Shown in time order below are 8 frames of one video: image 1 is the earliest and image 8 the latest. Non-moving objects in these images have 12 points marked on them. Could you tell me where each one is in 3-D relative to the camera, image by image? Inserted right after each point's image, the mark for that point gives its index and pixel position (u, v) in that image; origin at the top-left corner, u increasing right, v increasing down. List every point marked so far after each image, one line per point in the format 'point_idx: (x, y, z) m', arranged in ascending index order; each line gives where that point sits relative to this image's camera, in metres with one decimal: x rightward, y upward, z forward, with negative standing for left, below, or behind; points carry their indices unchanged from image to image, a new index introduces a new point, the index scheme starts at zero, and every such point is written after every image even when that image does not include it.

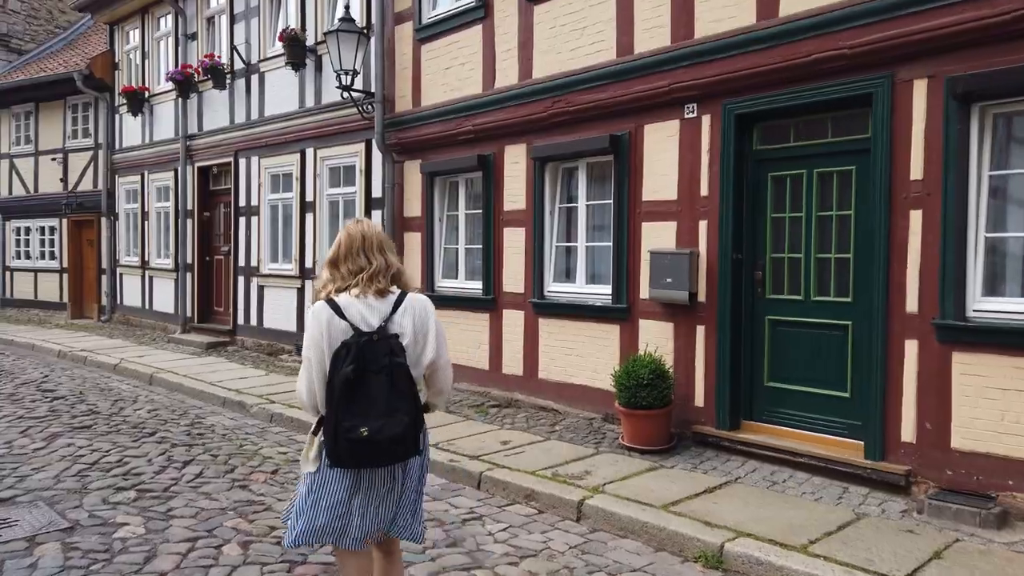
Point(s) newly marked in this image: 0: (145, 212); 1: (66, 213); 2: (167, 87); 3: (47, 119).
0: (-7.0, +1.5, +14.7) m
1: (-9.9, +1.7, +17.0) m
2: (-6.3, +3.7, +13.9) m
3: (-10.5, +3.9, +17.3) m
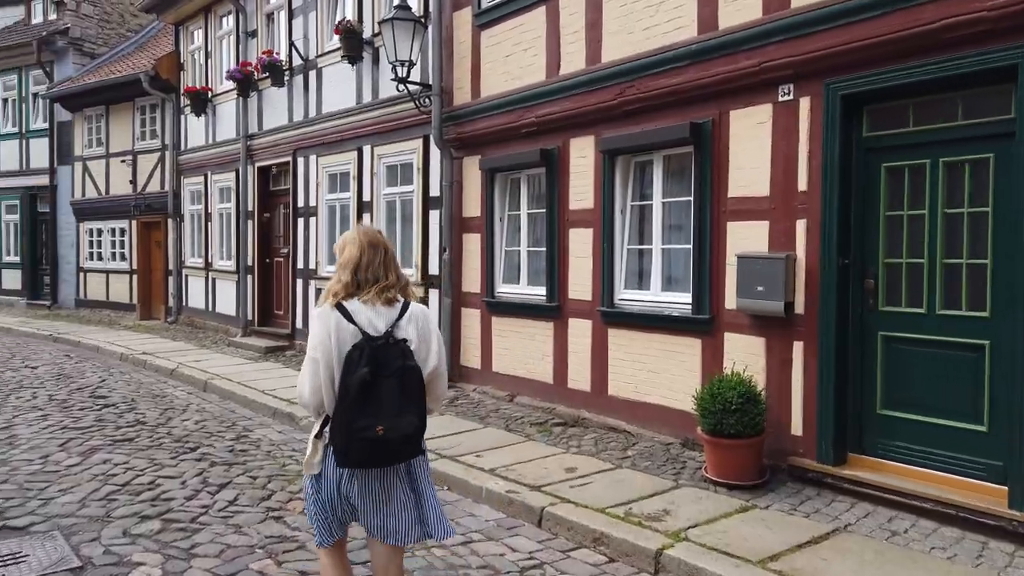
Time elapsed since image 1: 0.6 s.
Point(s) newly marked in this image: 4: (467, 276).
0: (-5.8, +1.4, +14.5) m
1: (-8.5, +1.7, +17.2) m
2: (-5.1, +3.6, +13.7) m
3: (-9.0, +3.9, +17.5) m
4: (-0.5, +0.1, +8.7) m
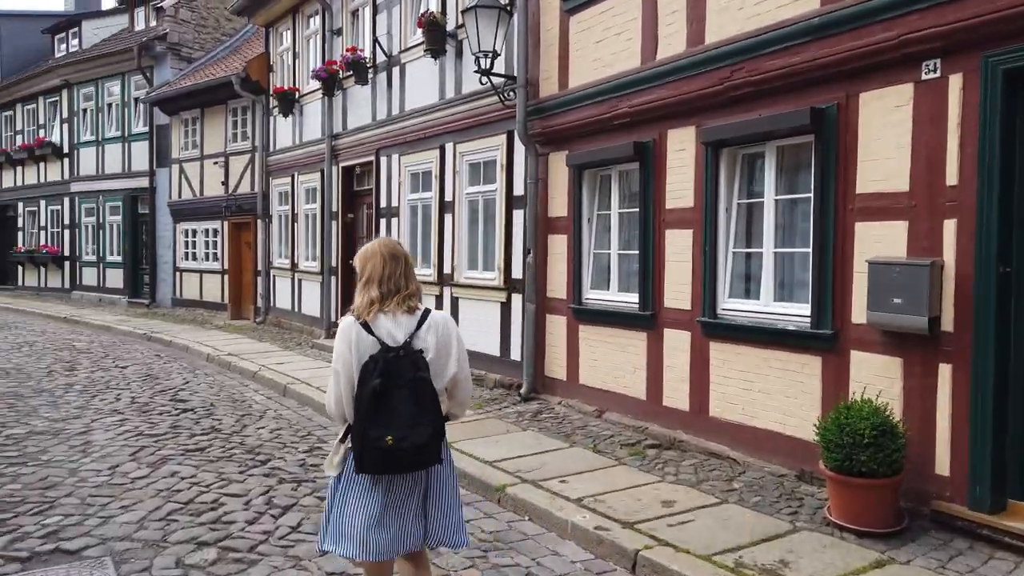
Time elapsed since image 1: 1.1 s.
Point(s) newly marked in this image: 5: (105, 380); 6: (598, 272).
0: (-4.1, +1.4, +14.5) m
1: (-6.5, +1.7, +17.4) m
2: (-3.5, +3.6, +13.7) m
3: (-7.0, +3.9, +17.8) m
4: (+0.4, +0.1, +8.1) m
5: (-5.3, -1.2, +9.9) m
6: (+0.9, +0.2, +7.6) m
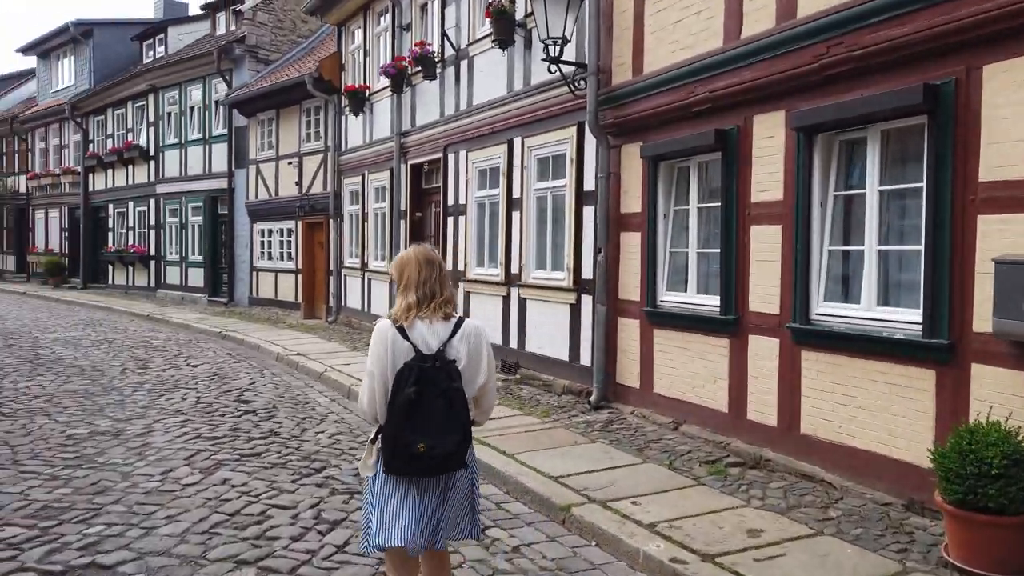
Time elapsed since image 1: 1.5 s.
0: (-2.8, +1.4, +14.4) m
1: (-4.9, +1.7, +17.5) m
2: (-2.3, +3.6, +13.5) m
3: (-5.3, +3.9, +18.0) m
4: (+1.1, +0.1, +7.6) m
5: (-4.4, -1.2, +9.9) m
6: (+1.5, +0.2, +7.1) m
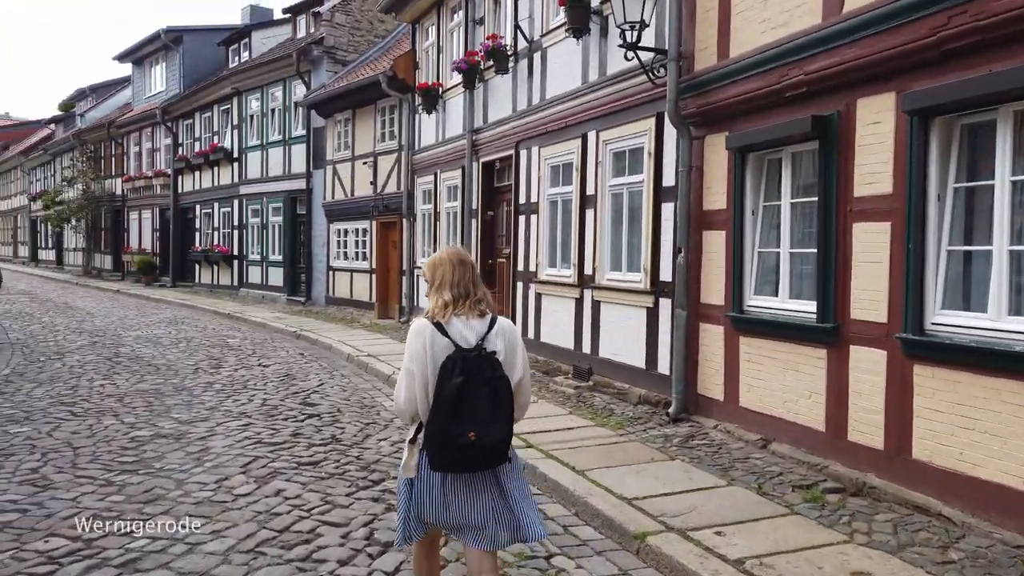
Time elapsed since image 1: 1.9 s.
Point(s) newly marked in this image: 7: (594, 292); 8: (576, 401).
0: (-1.4, +1.4, +14.2) m
1: (-3.1, +1.7, +17.5) m
2: (-1.0, +3.6, +13.2) m
3: (-3.5, +3.9, +18.0) m
4: (+1.8, 0.0, +7.0) m
5: (-3.4, -1.2, +9.8) m
6: (+2.1, +0.1, +6.4) m
7: (+1.0, 0.0, +8.8) m
8: (+0.7, -1.2, +8.2) m
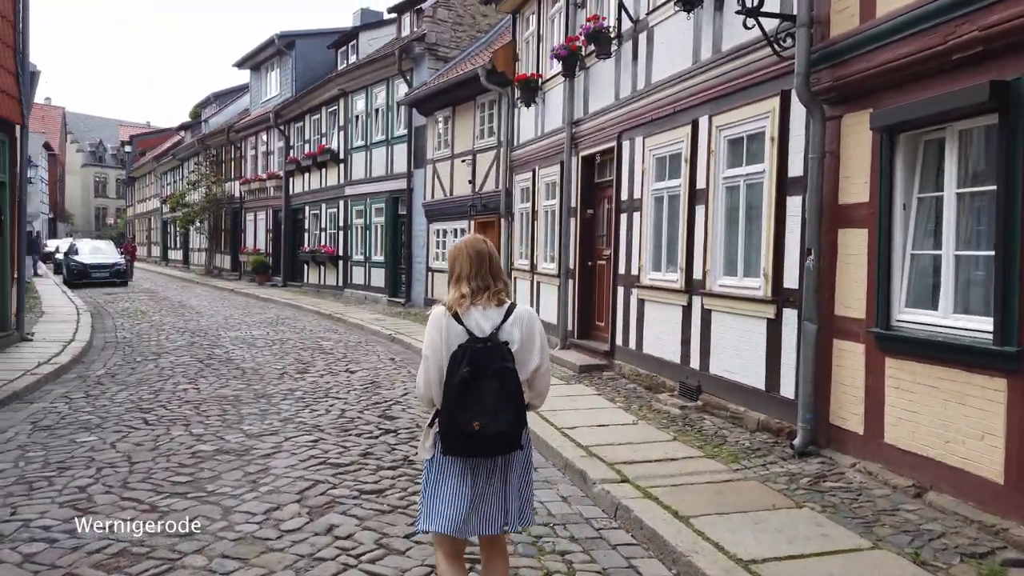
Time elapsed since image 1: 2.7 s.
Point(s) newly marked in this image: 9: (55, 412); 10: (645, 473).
0: (+0.4, +1.3, +13.4) m
1: (-0.9, +1.6, +16.9) m
2: (+0.7, +3.5, +12.4) m
3: (-1.2, +3.8, +17.5) m
4: (+2.5, 0.0, +5.8) m
5: (-2.3, -1.2, +9.4) m
6: (+2.8, 0.0, +5.2) m
7: (+2.0, -0.1, +7.8) m
8: (+1.6, -1.3, +7.2) m
9: (-4.5, -1.2, +7.6) m
10: (+1.0, -1.4, +5.7) m
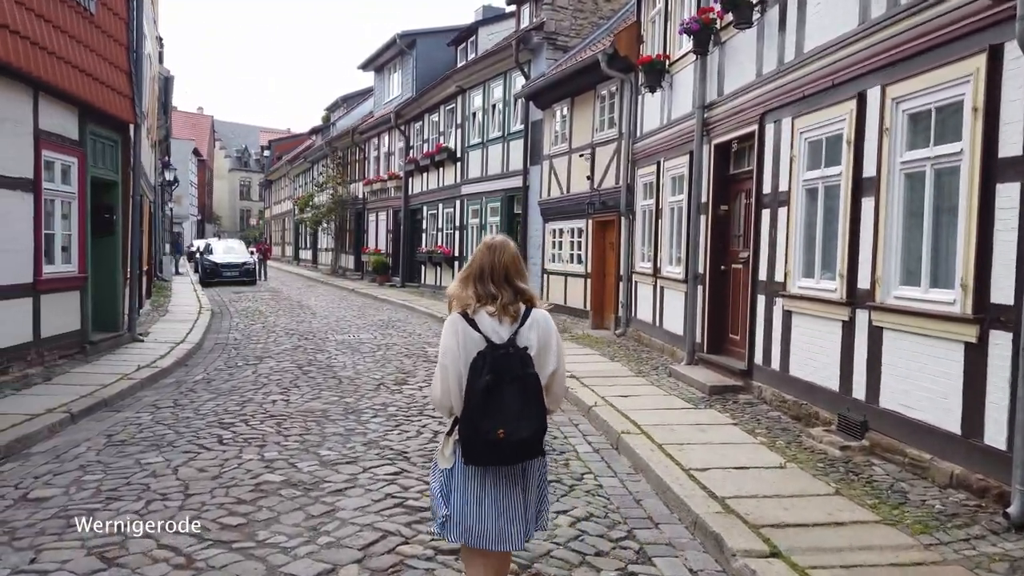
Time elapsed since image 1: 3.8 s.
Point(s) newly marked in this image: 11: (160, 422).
0: (+2.3, +1.3, +12.1) m
1: (+1.6, +1.6, +15.7) m
2: (+2.5, +3.5, +11.0) m
3: (+1.5, +3.8, +16.3) m
4: (+3.2, -0.1, +4.2) m
5: (-1.0, -1.3, +8.5) m
6: (+3.4, -0.1, +3.6) m
7: (+3.0, -0.2, +6.2) m
8: (+2.5, -1.4, +5.8) m
9: (-3.5, -1.3, +7.1) m
10: (+1.7, -1.5, +4.4) m
11: (-3.3, -1.3, +7.2) m
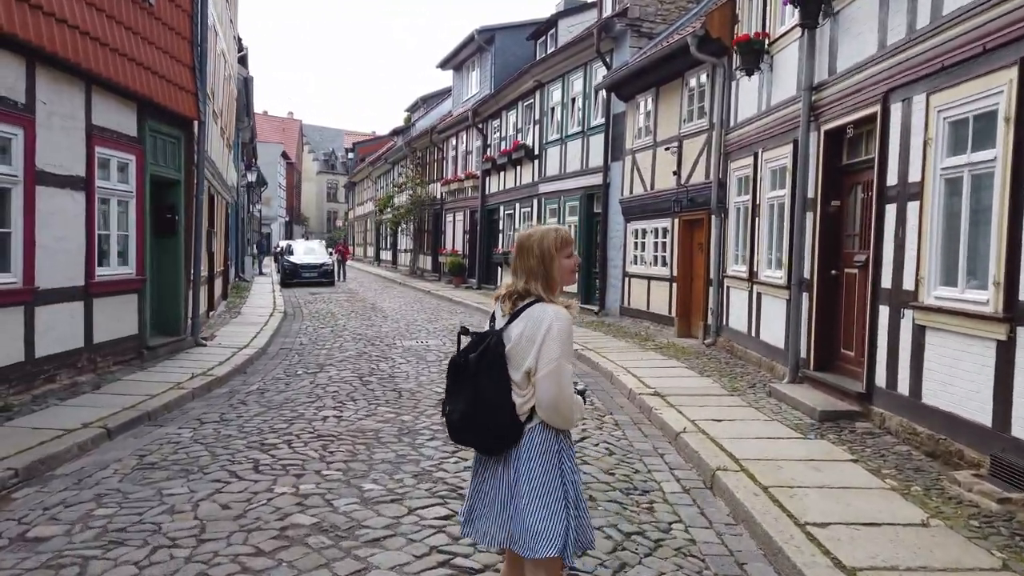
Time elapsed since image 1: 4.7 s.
0: (+3.4, +1.2, +10.8) m
1: (+3.2, +1.5, +14.5) m
2: (+3.5, +3.4, +9.7) m
3: (+3.1, +3.7, +15.1) m
4: (+3.5, -0.2, +2.9) m
5: (-0.2, -1.3, +7.6) m
6: (+3.6, -0.1, +2.3) m
7: (+3.5, -0.3, +5.0) m
8: (+3.0, -1.5, +4.5) m
9: (-2.9, -1.3, +6.5) m
10: (+2.0, -1.5, +3.2) m
11: (-2.7, -1.3, +6.6) m
